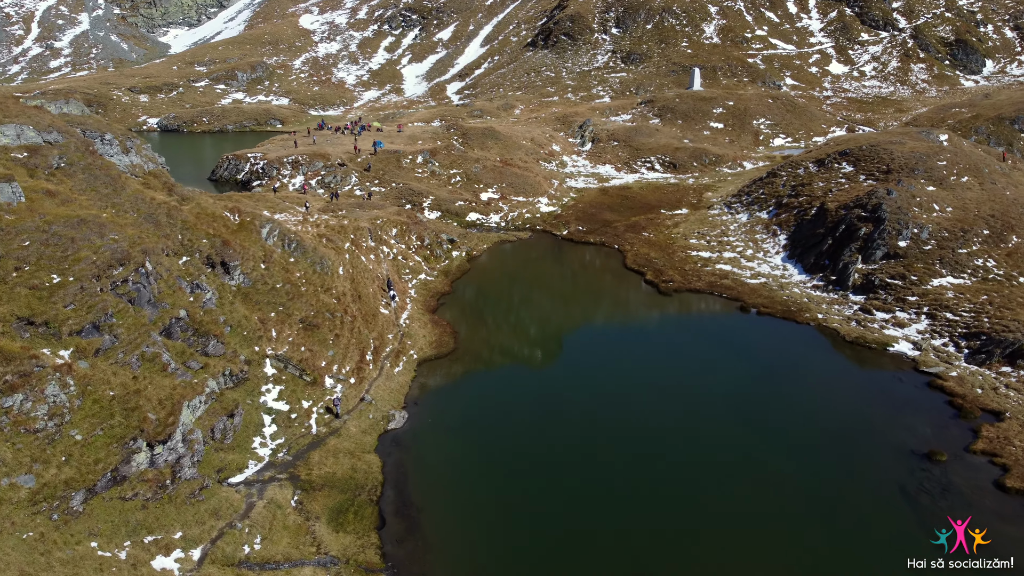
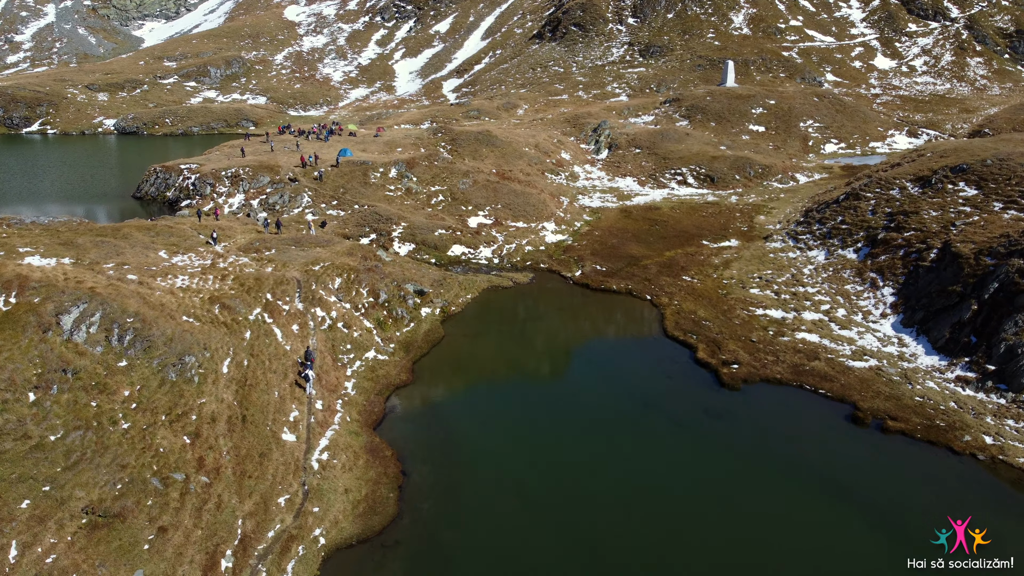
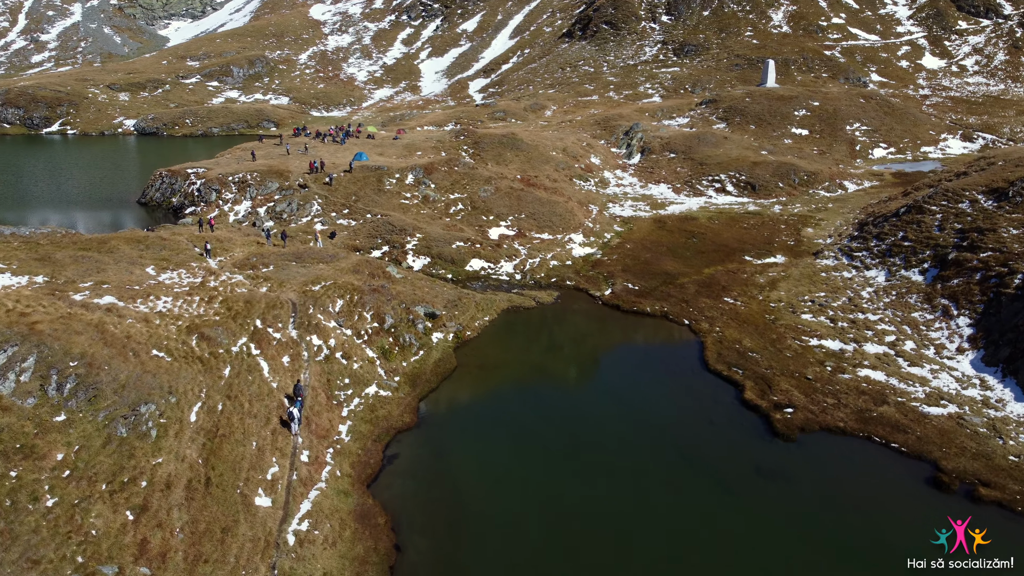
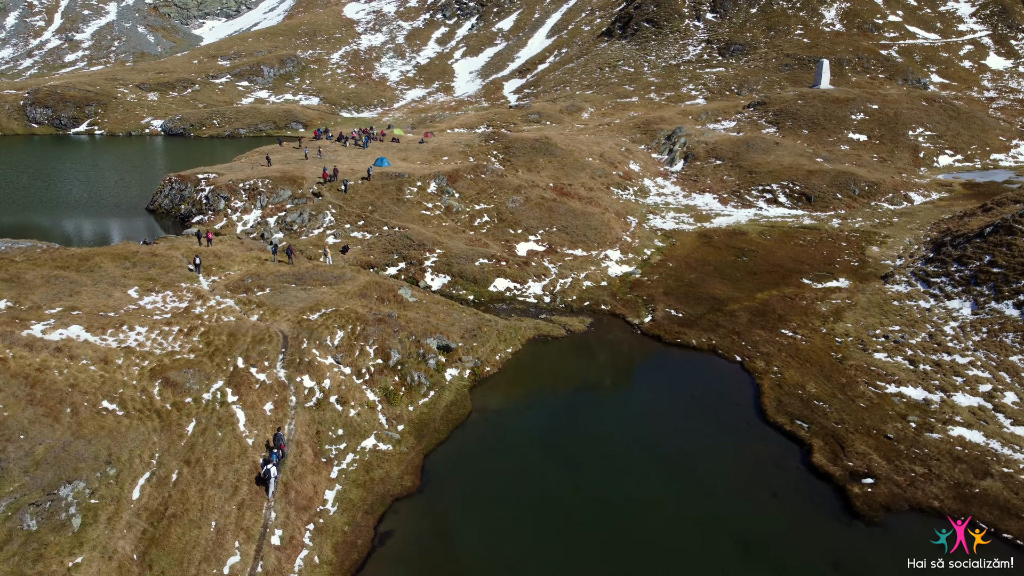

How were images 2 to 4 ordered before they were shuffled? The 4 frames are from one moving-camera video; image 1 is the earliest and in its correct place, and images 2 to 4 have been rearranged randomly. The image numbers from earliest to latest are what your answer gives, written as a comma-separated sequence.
2, 3, 4
